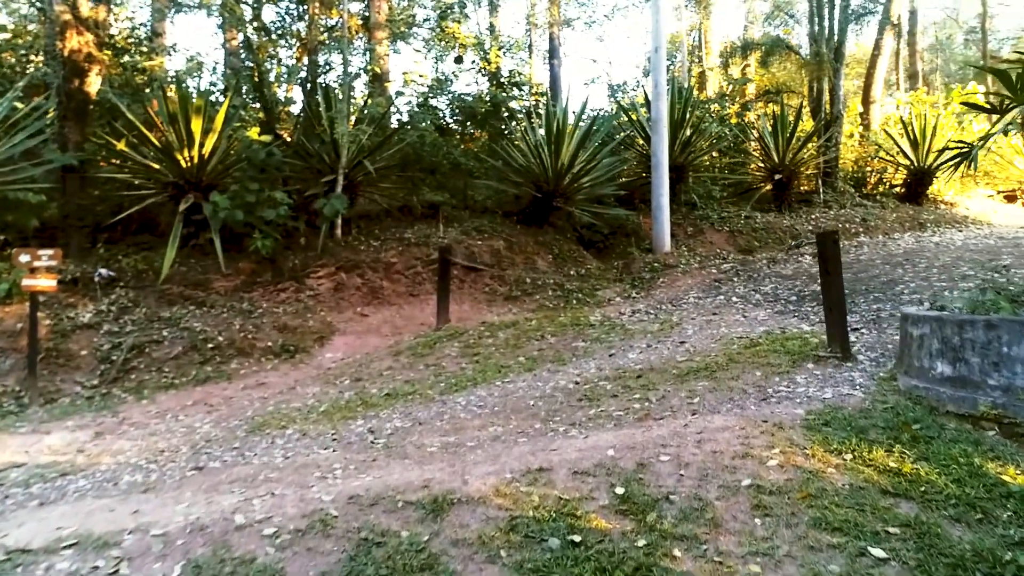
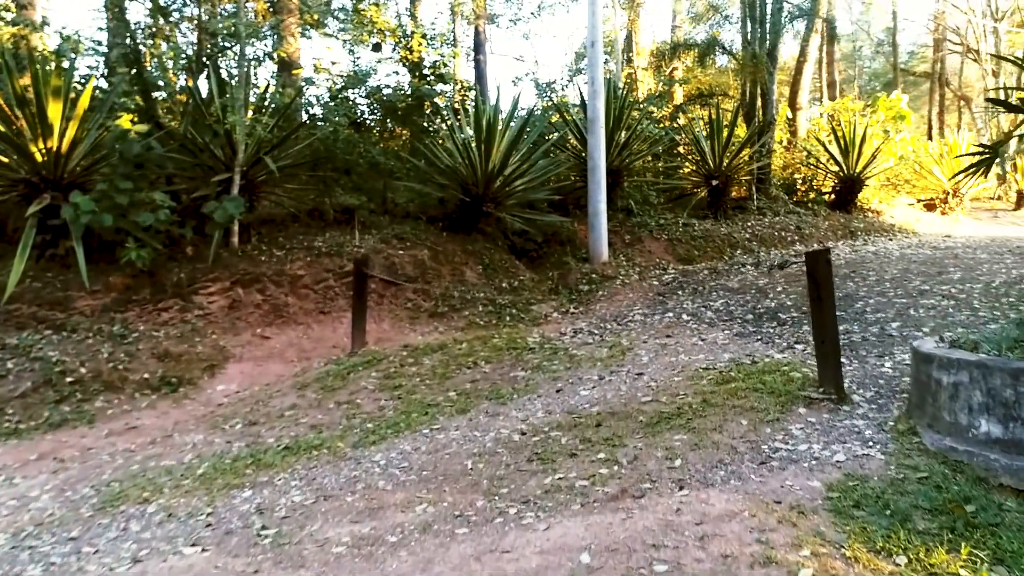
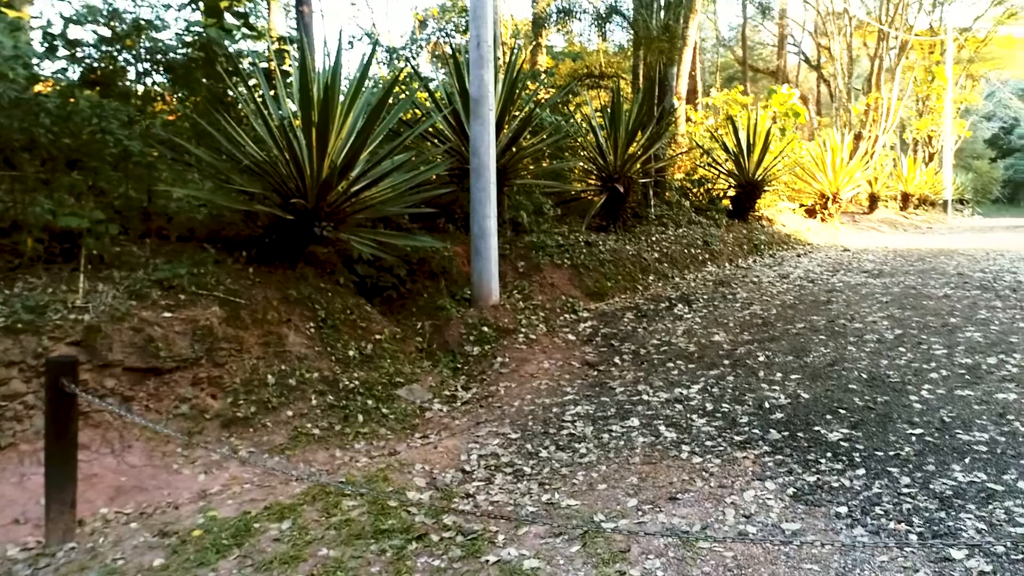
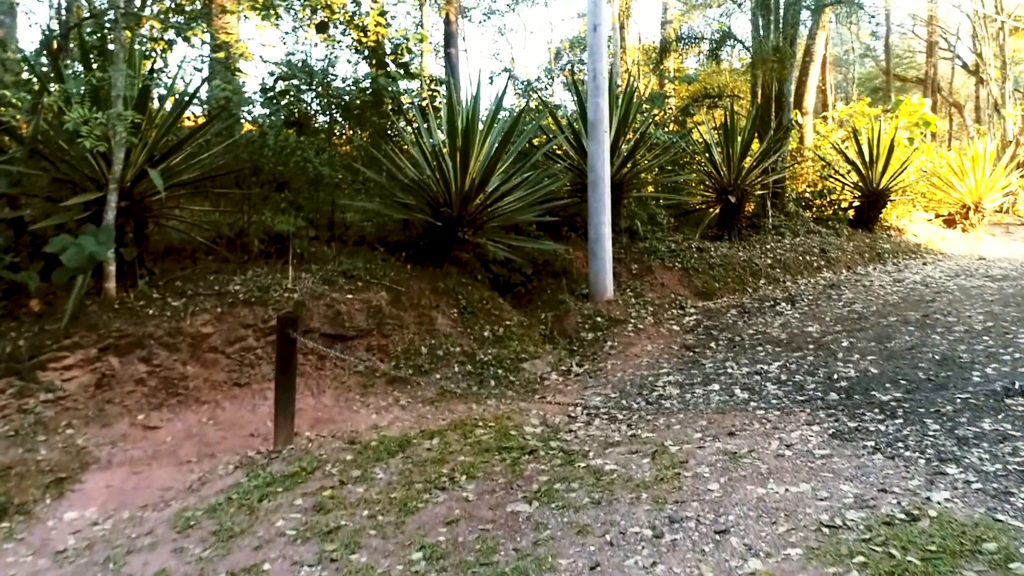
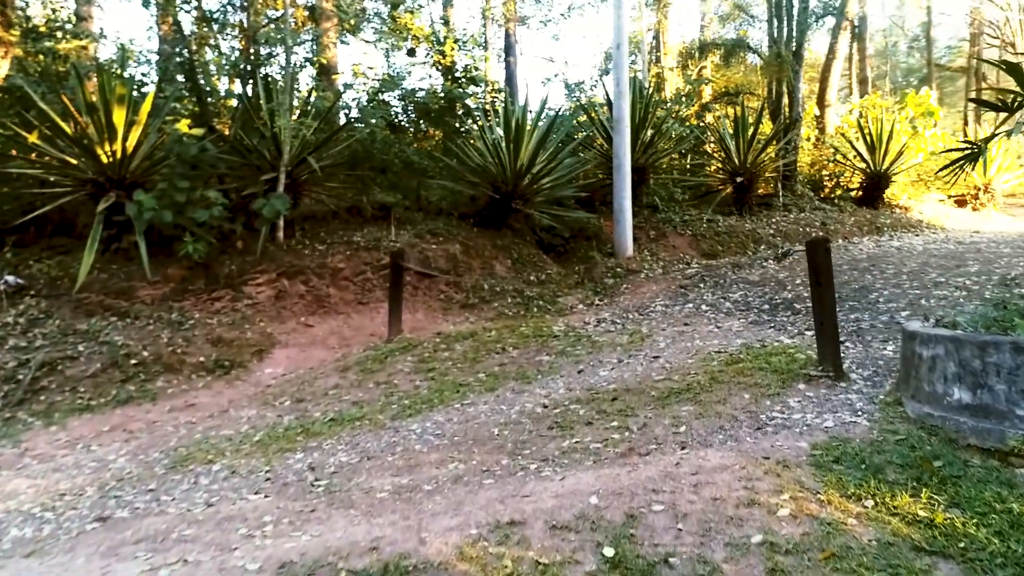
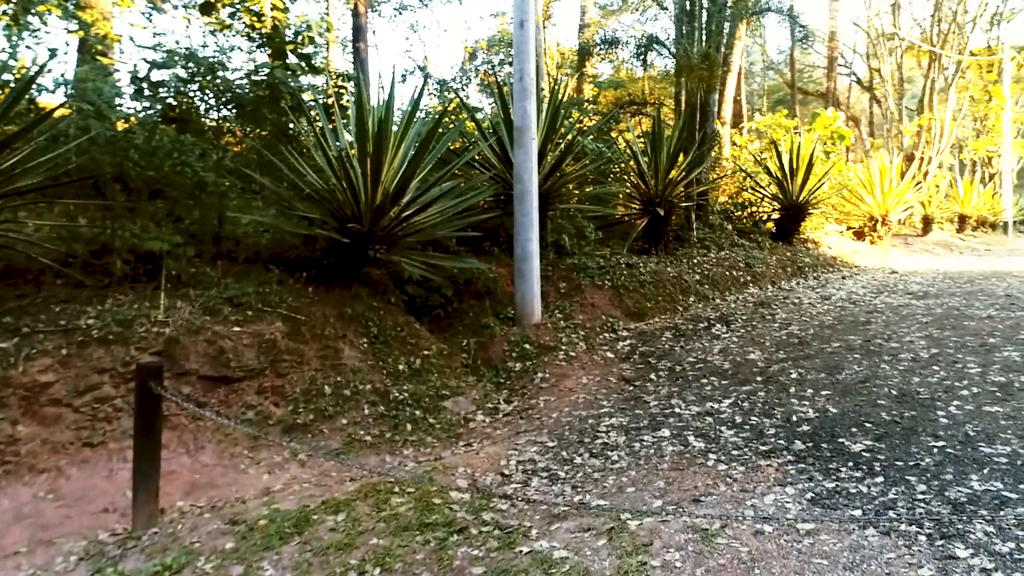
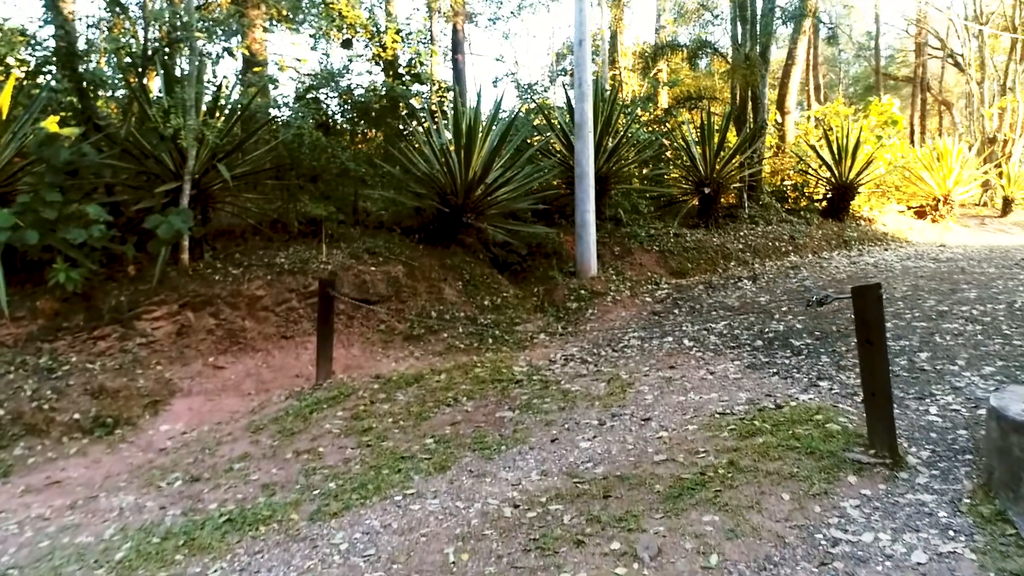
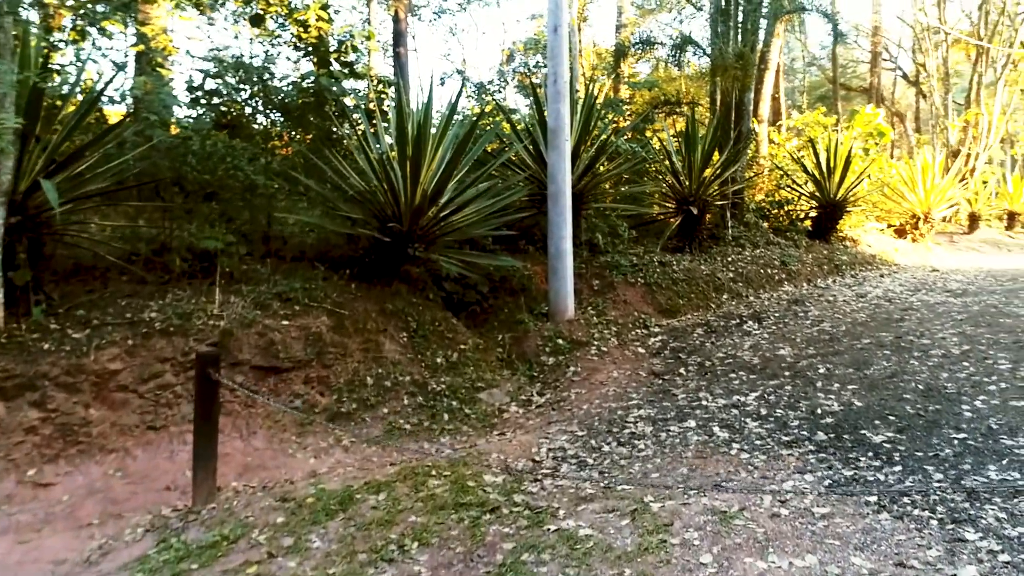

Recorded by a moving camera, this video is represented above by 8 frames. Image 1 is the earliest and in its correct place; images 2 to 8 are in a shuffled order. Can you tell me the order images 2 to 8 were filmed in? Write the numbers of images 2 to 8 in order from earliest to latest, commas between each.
5, 2, 7, 4, 8, 6, 3
